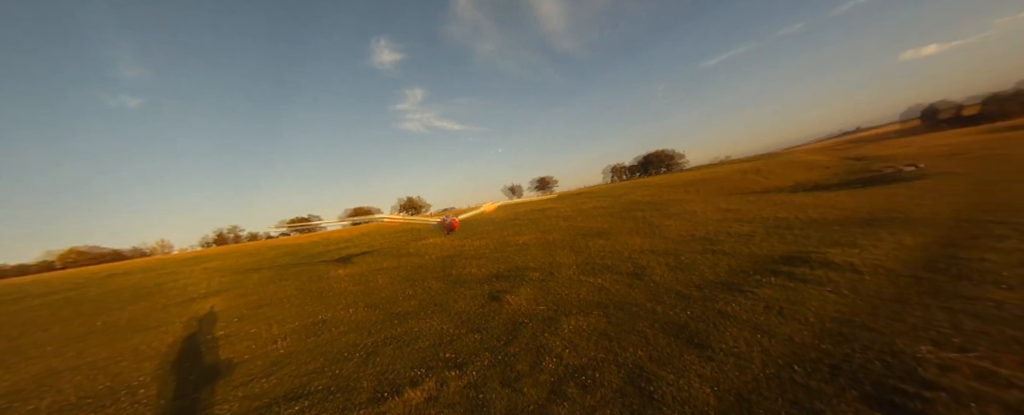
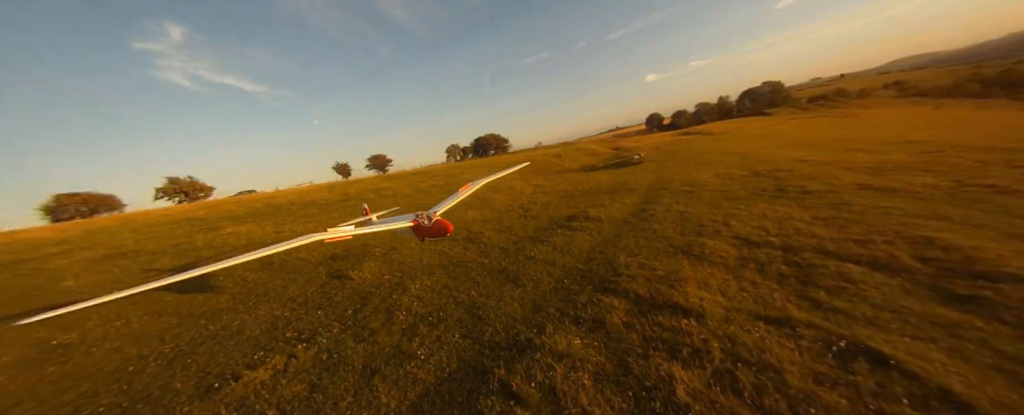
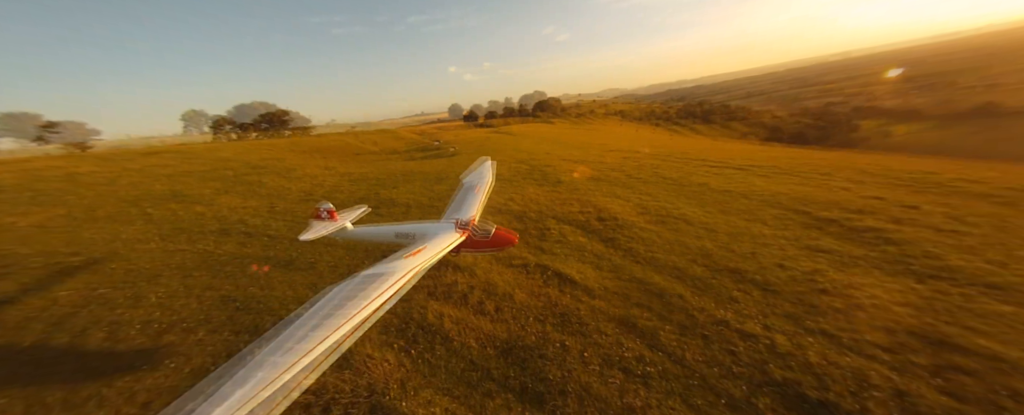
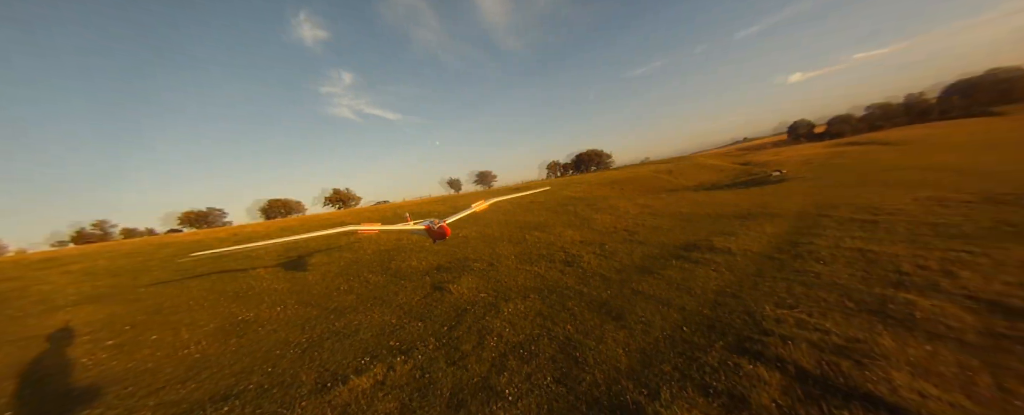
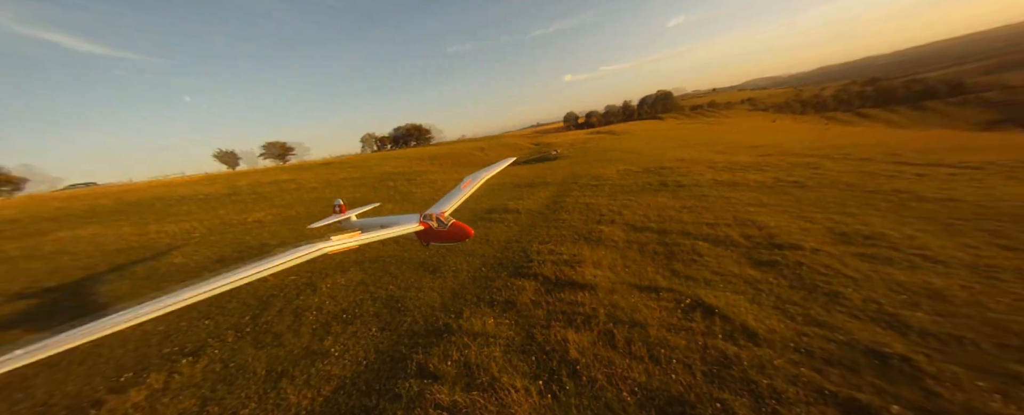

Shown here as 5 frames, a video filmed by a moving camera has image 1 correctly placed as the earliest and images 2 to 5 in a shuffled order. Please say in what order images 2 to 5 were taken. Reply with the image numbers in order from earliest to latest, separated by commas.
4, 2, 5, 3
